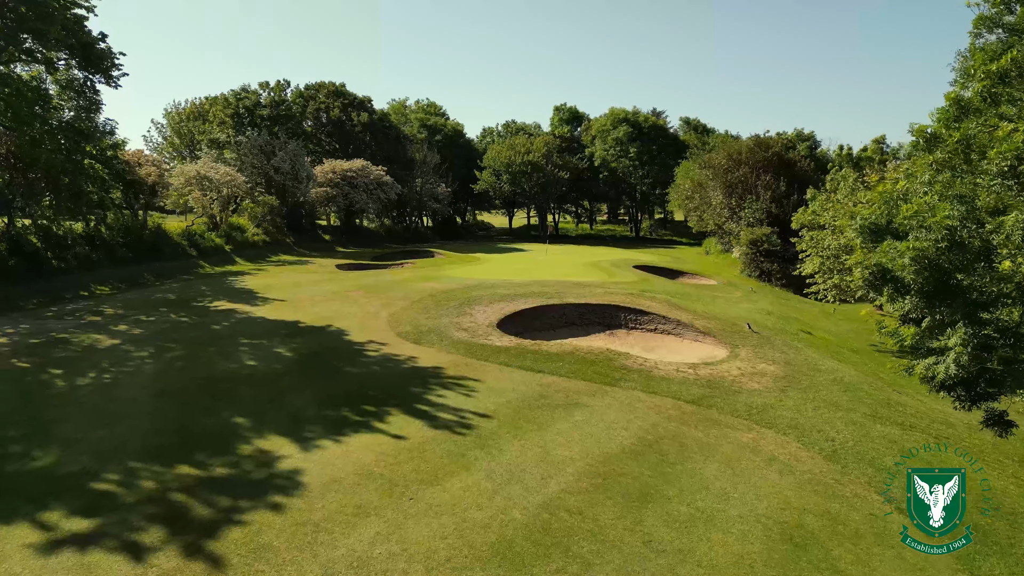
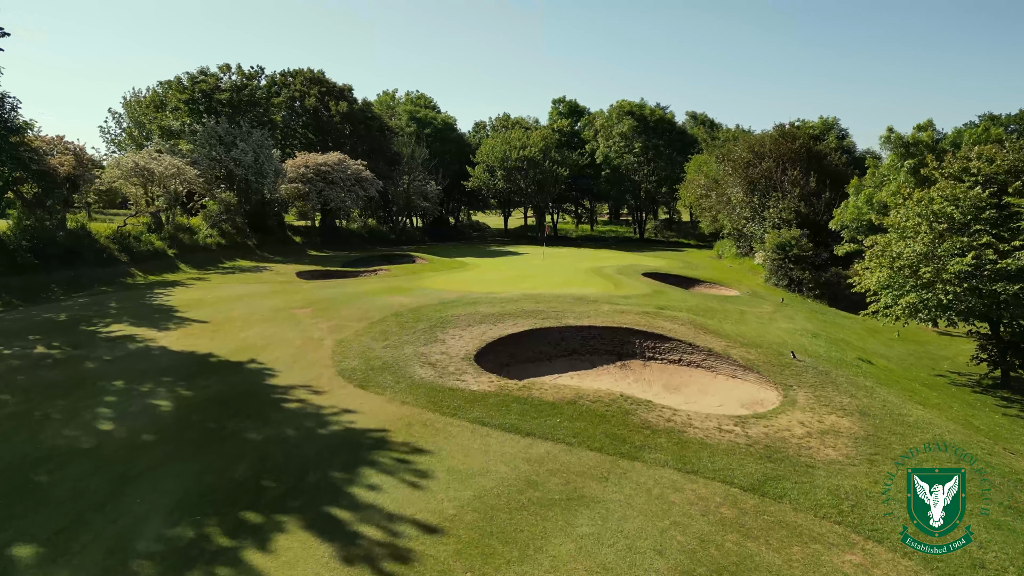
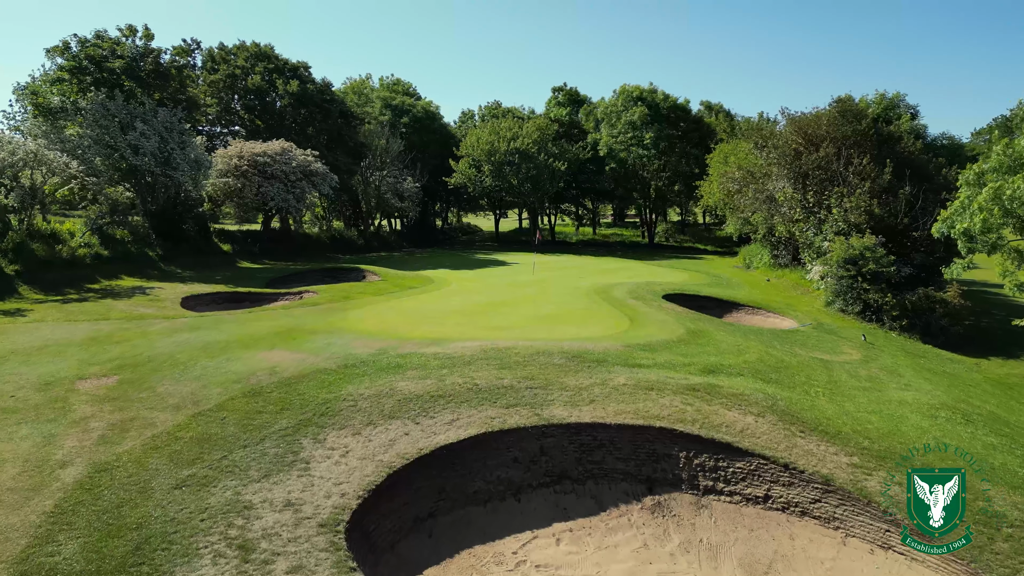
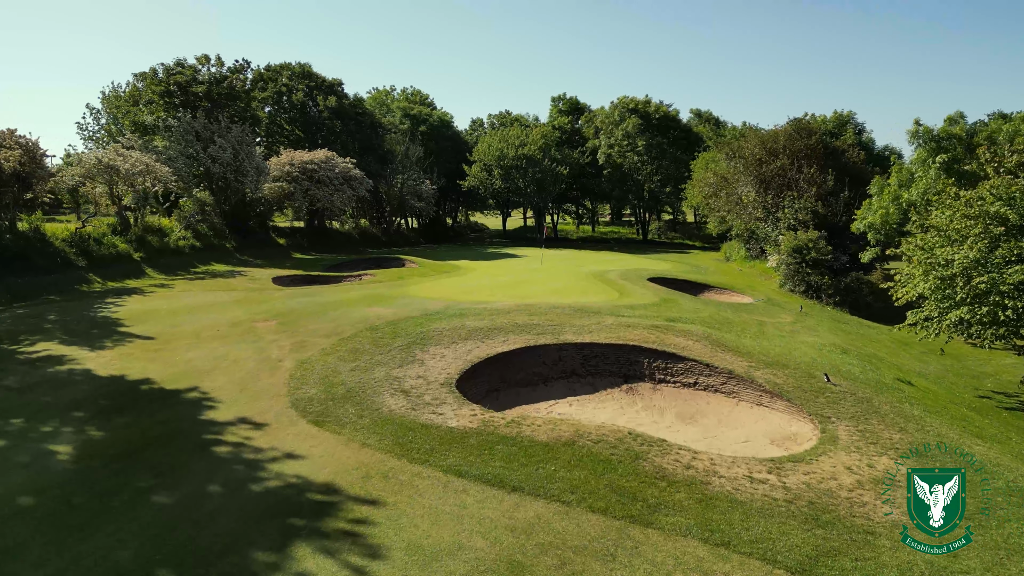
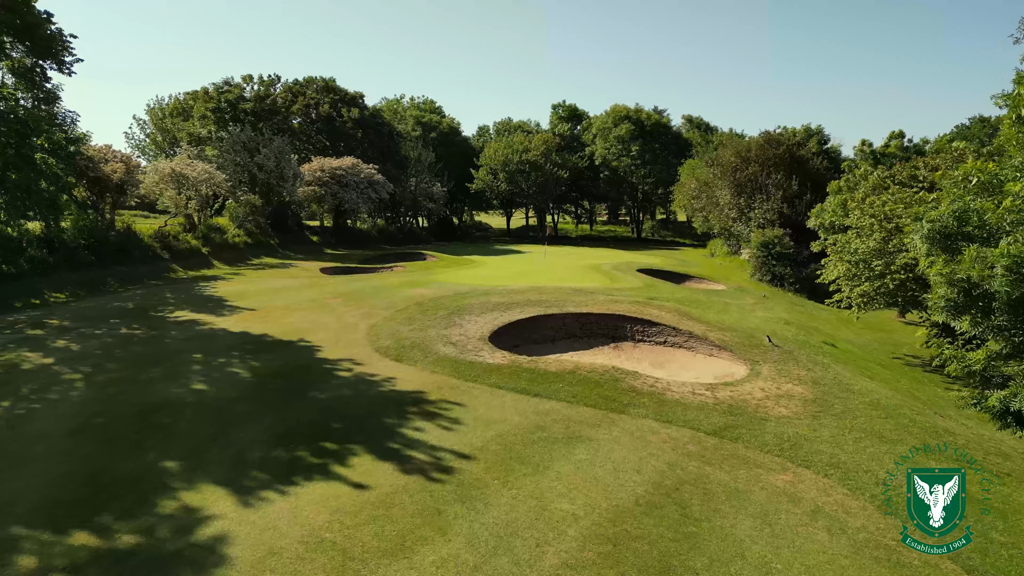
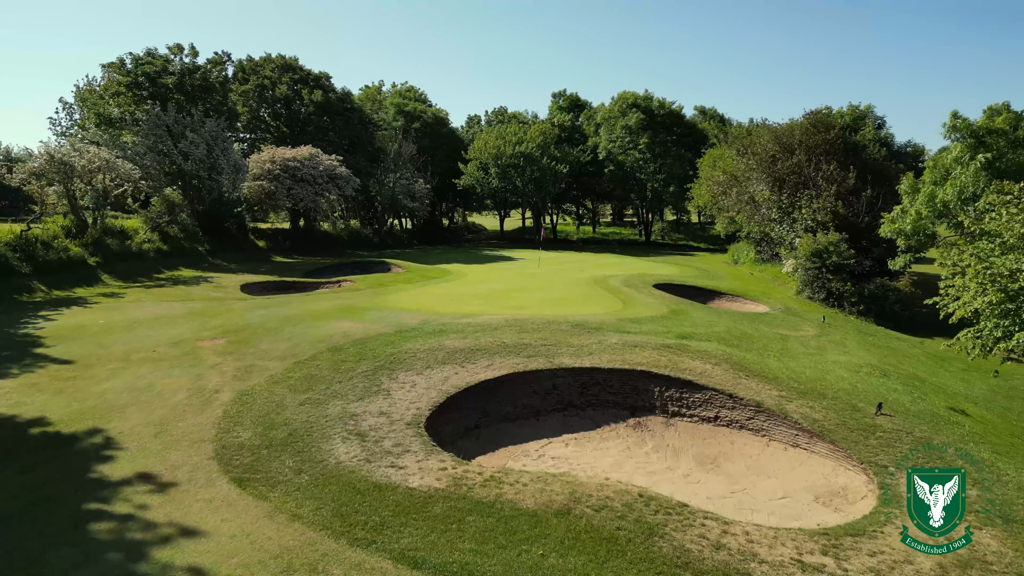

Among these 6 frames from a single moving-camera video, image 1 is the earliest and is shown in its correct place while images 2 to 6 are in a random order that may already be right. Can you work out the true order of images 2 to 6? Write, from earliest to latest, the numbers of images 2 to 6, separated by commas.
5, 2, 4, 6, 3
